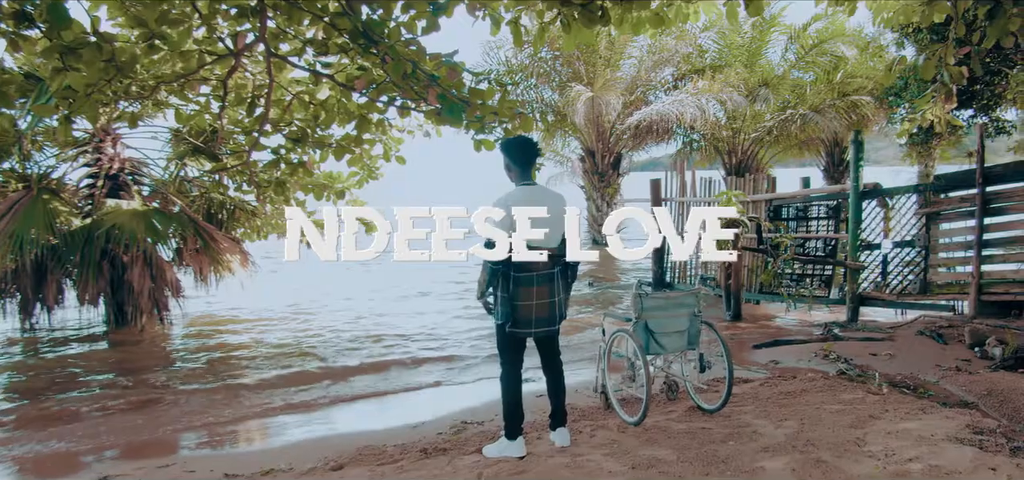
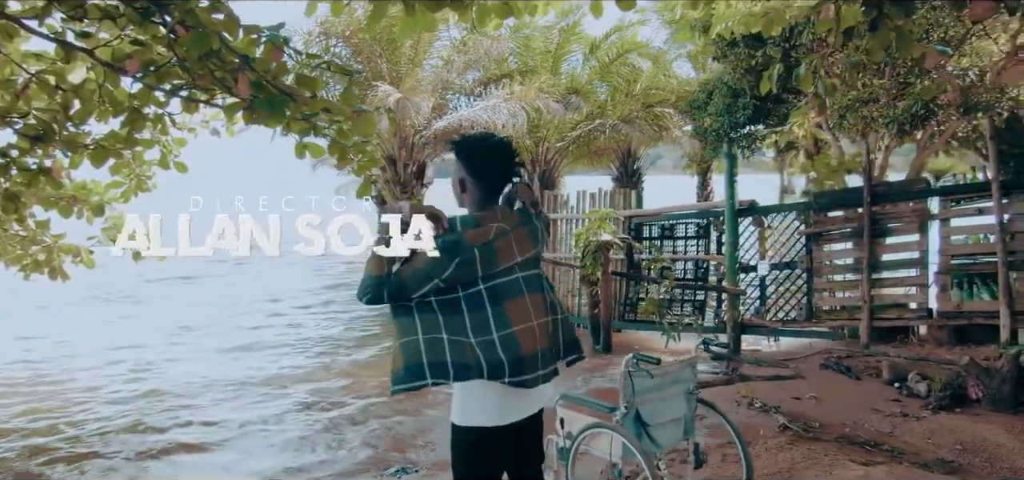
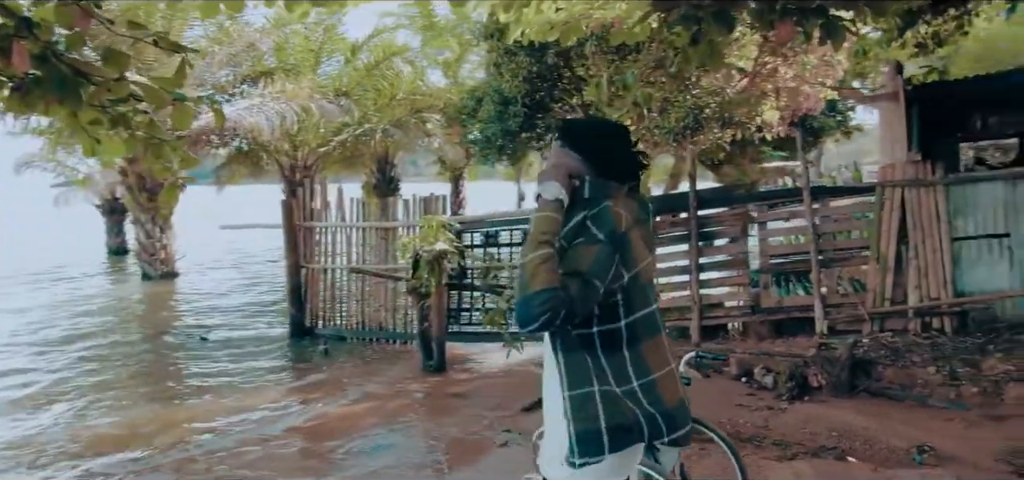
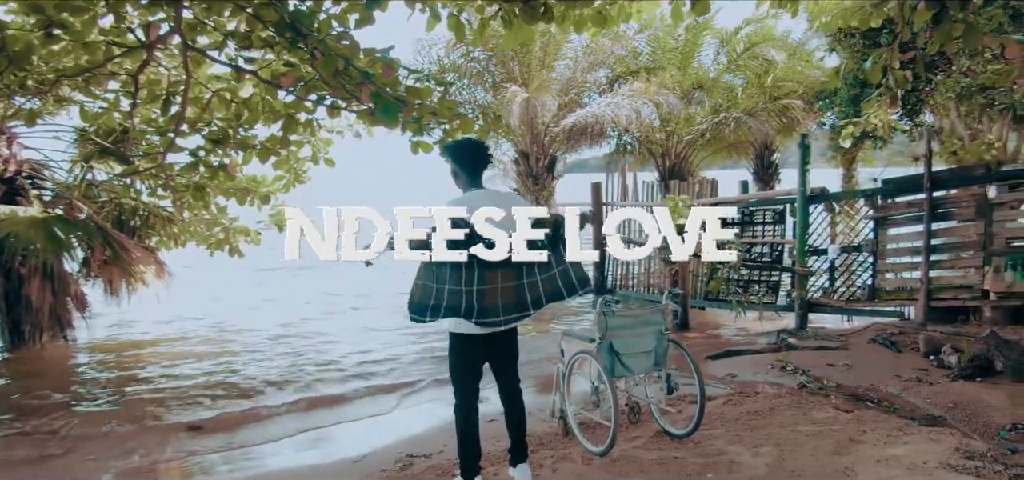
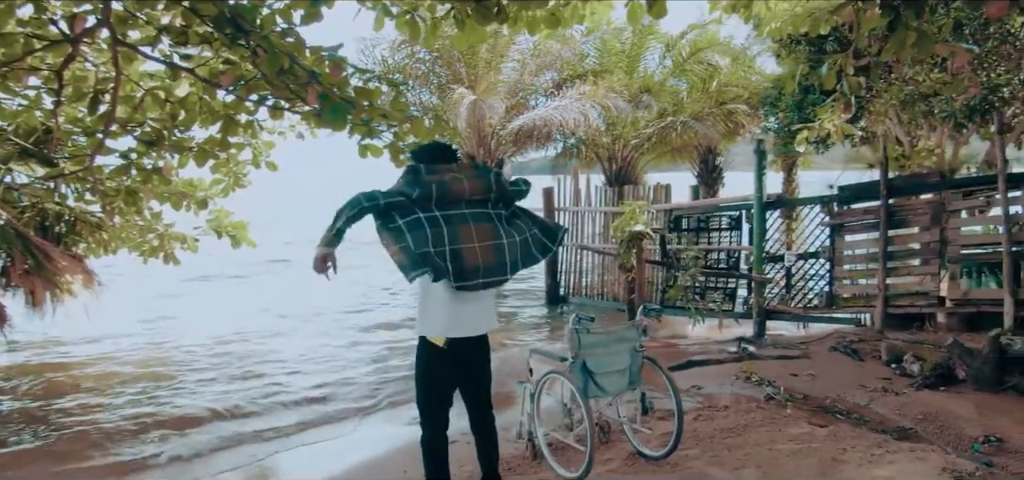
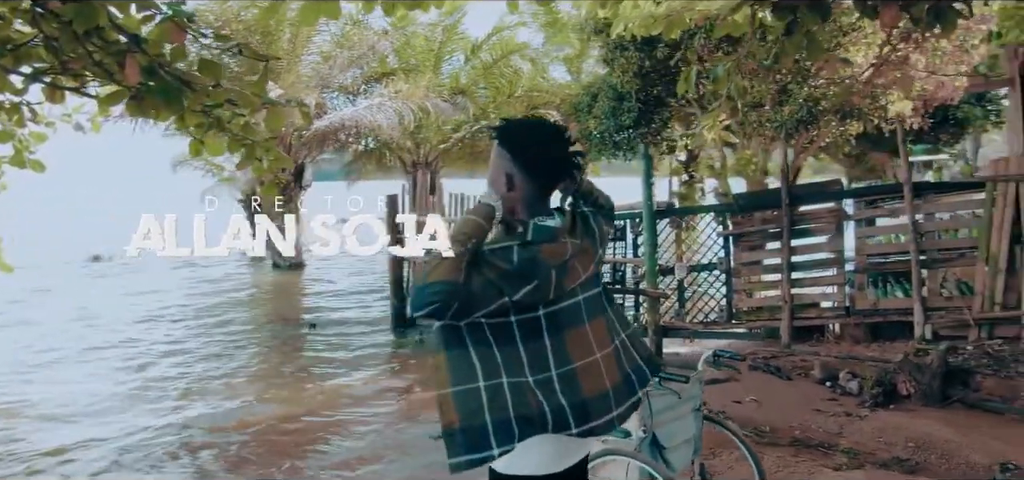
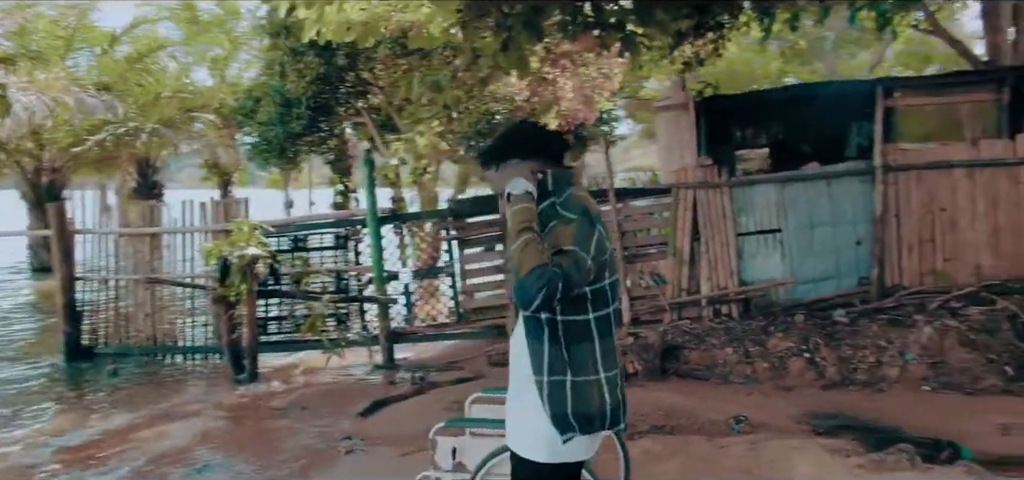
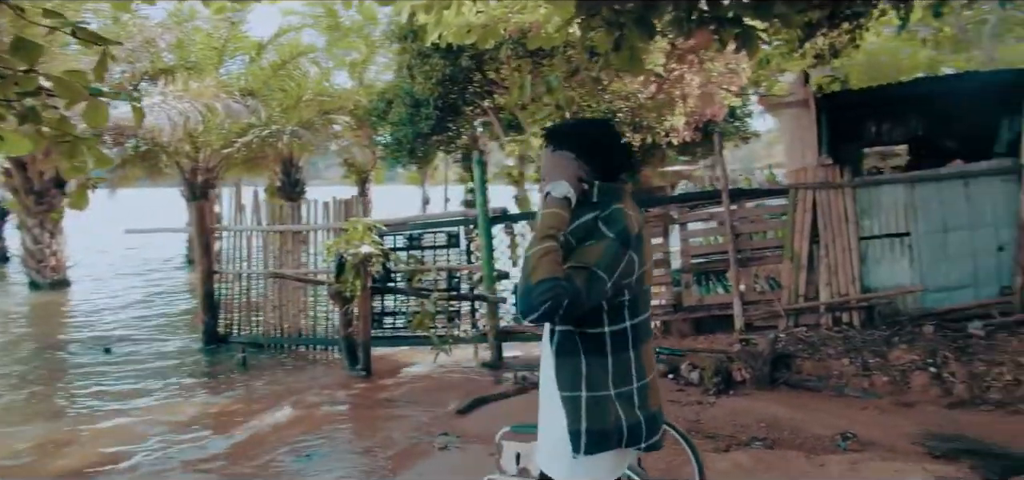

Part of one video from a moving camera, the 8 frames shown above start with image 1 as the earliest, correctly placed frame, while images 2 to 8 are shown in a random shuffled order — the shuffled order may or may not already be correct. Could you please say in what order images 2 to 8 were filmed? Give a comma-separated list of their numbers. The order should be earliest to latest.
4, 5, 2, 6, 3, 8, 7
